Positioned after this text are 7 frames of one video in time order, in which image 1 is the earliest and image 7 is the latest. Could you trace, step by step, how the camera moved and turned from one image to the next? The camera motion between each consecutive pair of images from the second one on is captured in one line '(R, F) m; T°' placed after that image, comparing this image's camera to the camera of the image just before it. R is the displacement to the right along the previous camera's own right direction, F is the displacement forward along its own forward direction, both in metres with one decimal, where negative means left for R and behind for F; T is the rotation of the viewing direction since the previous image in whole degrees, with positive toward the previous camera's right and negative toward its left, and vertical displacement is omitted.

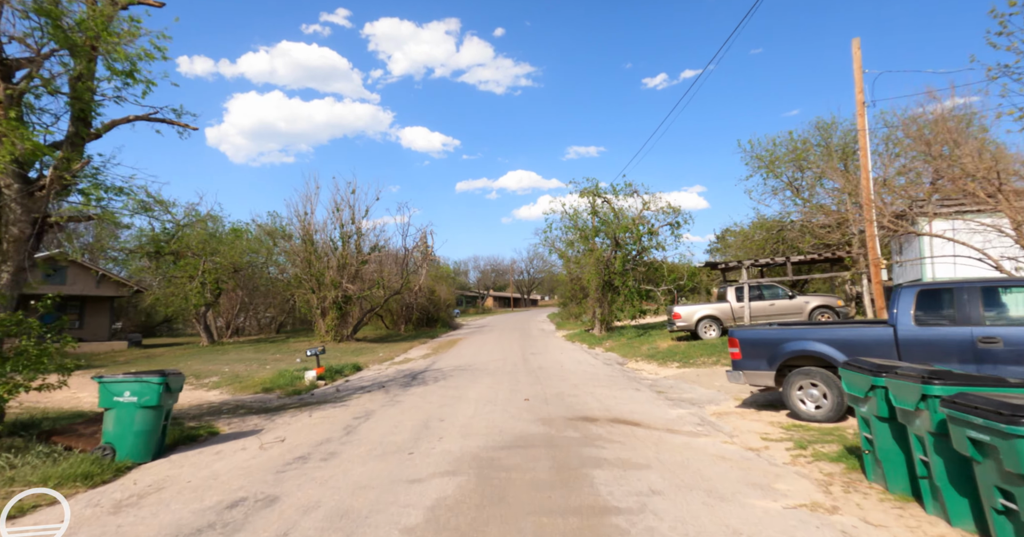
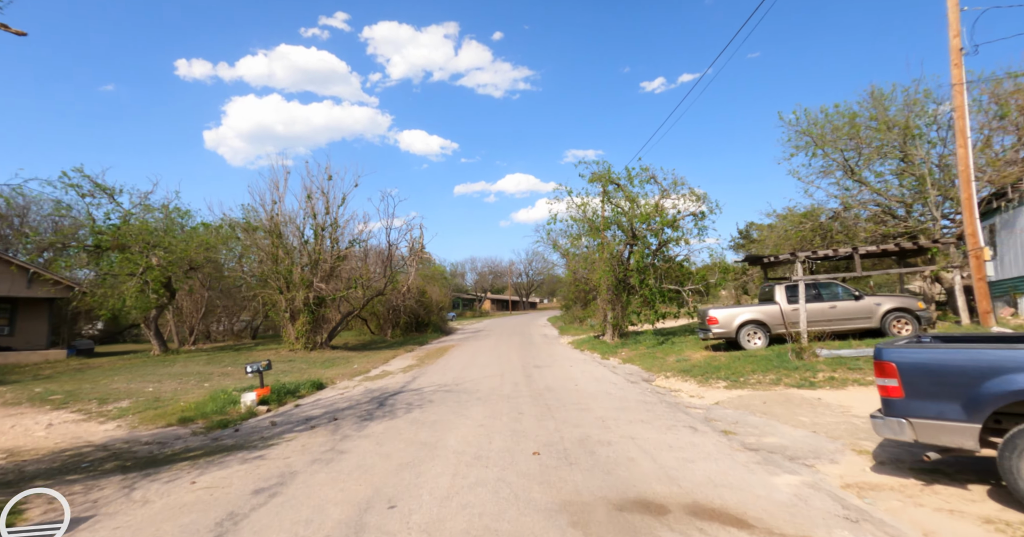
(0.0, +2.8) m; 0°
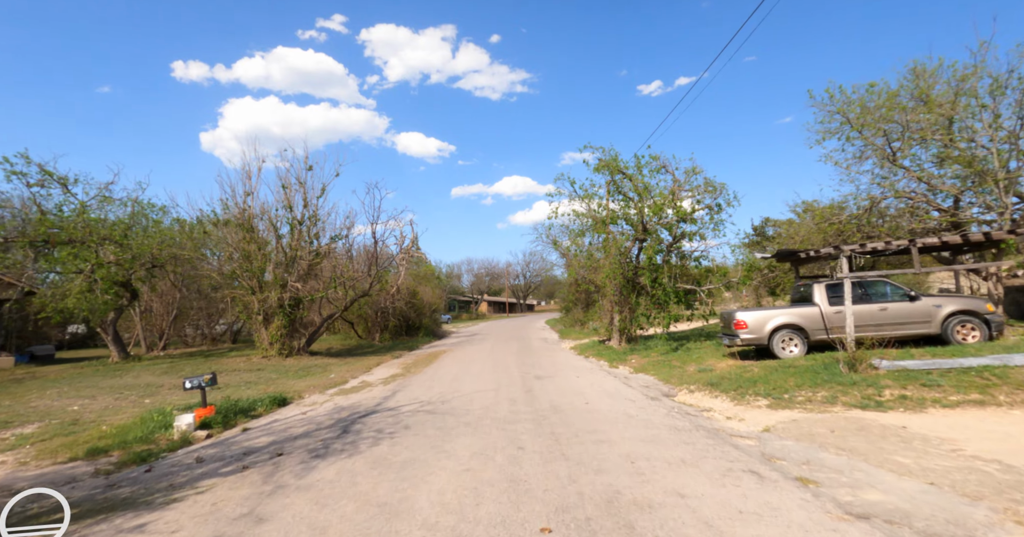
(0.0, +1.7) m; 0°
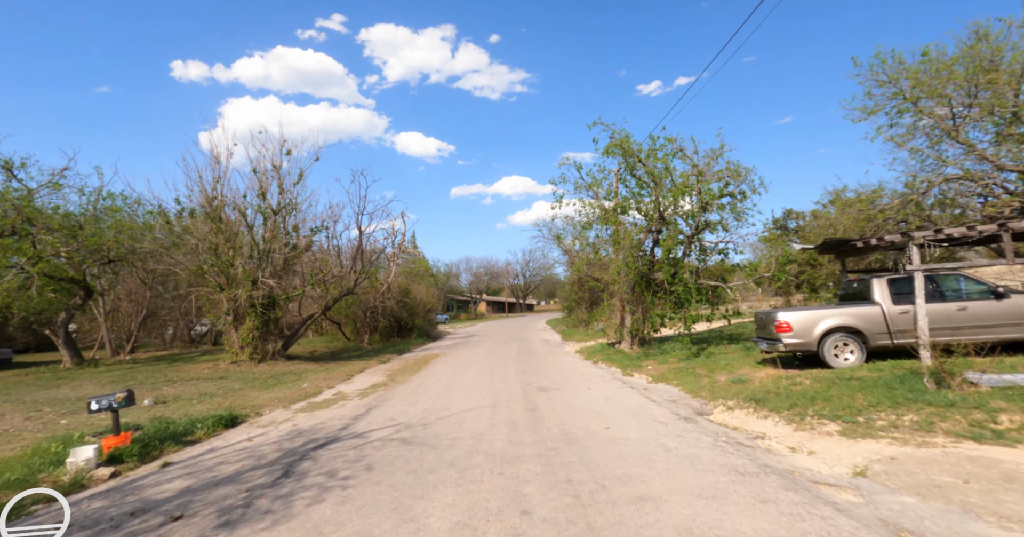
(0.0, +1.8) m; 0°
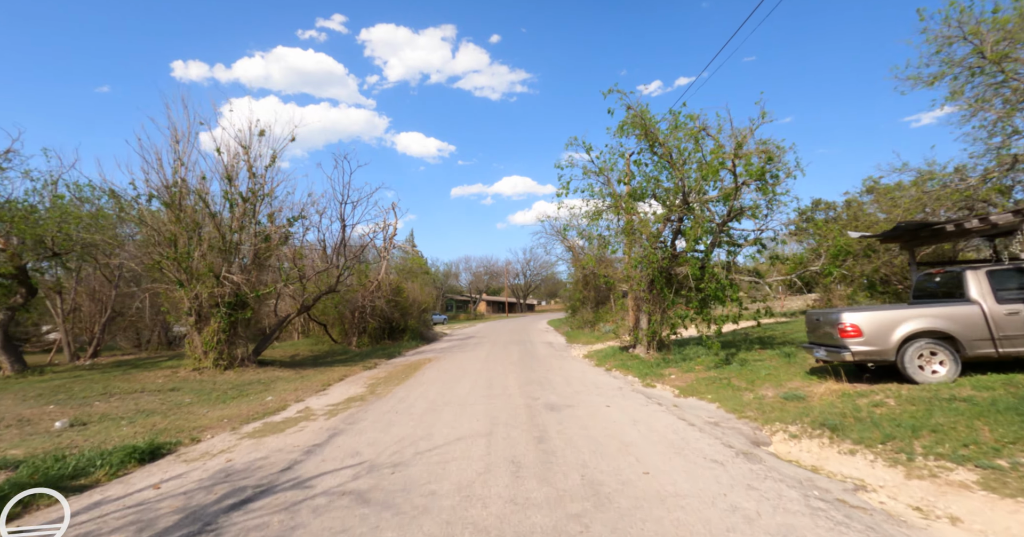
(0.0, +1.9) m; 0°
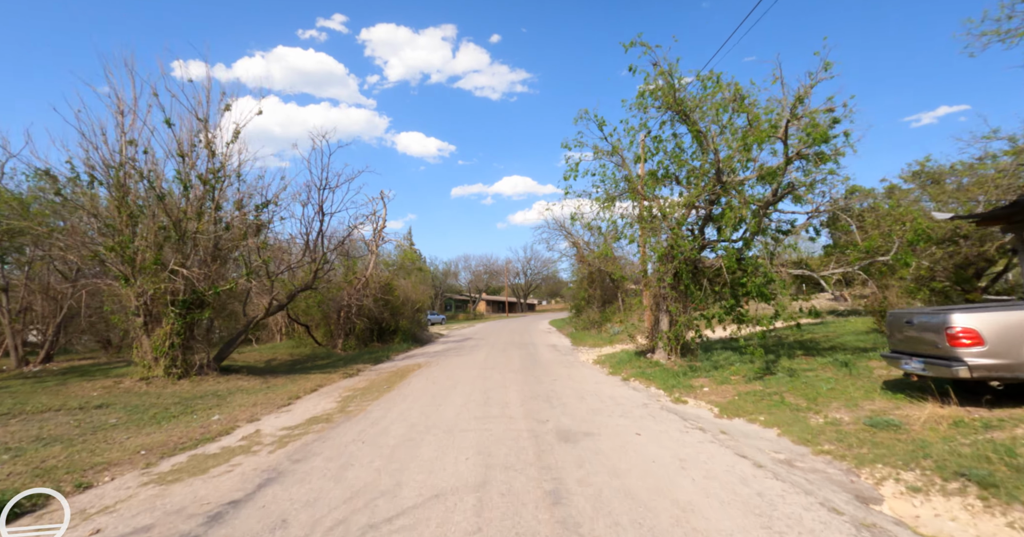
(0.0, +1.9) m; 0°
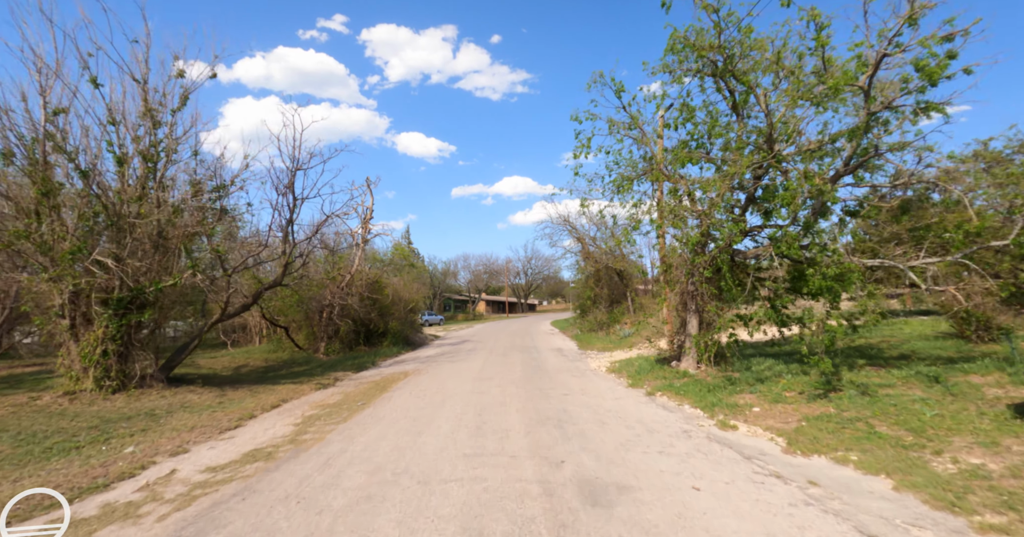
(0.0, +2.0) m; 0°
